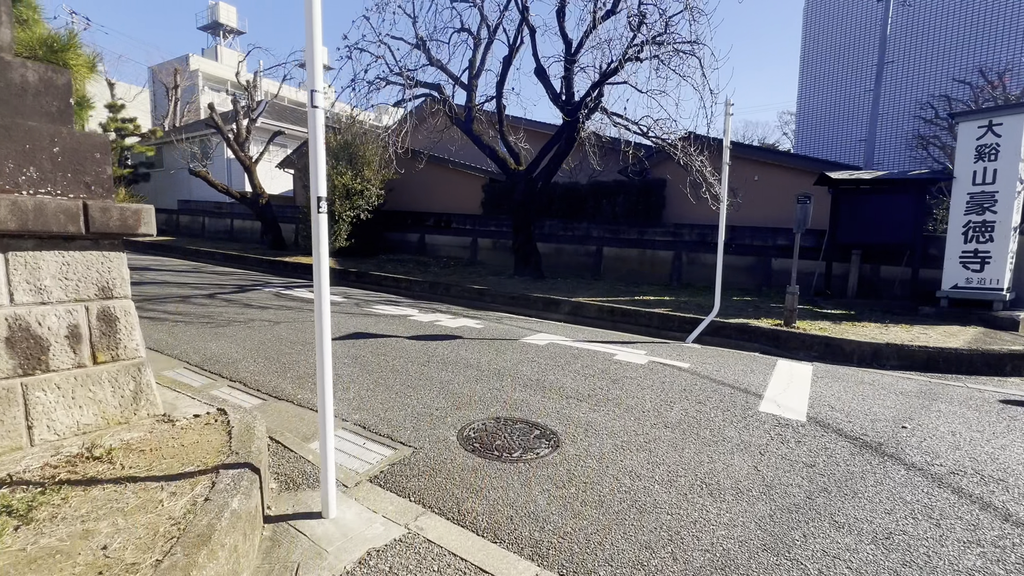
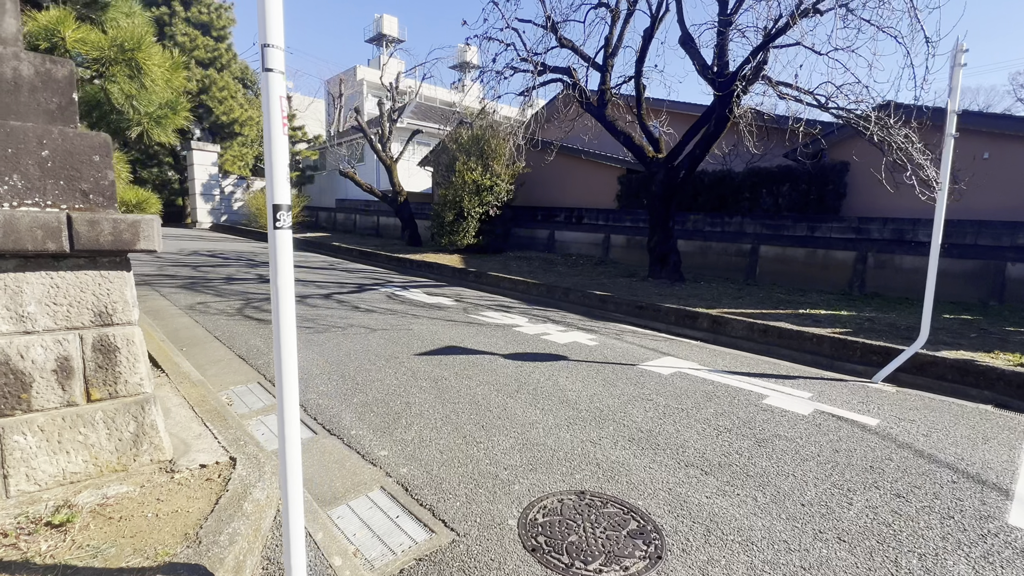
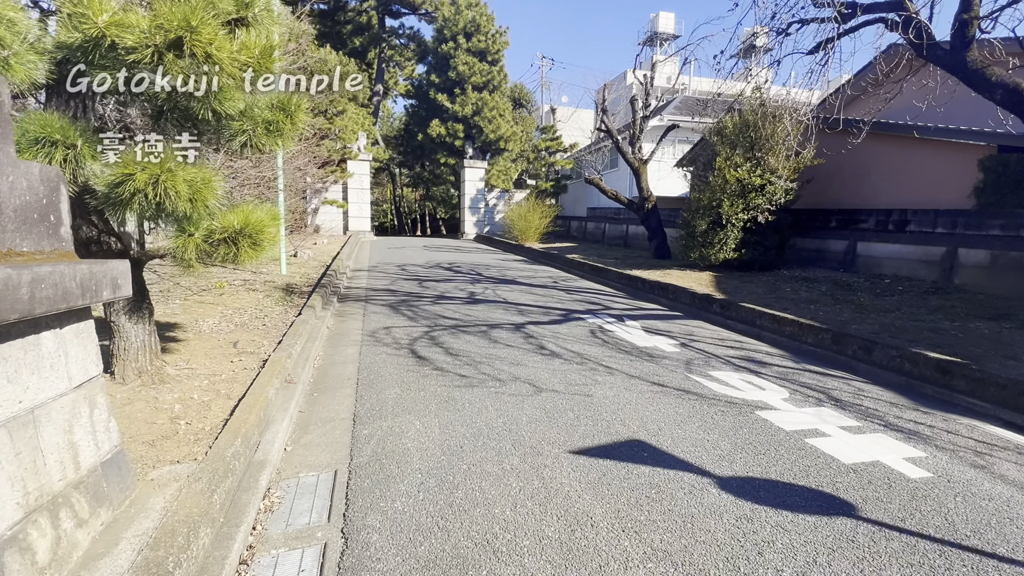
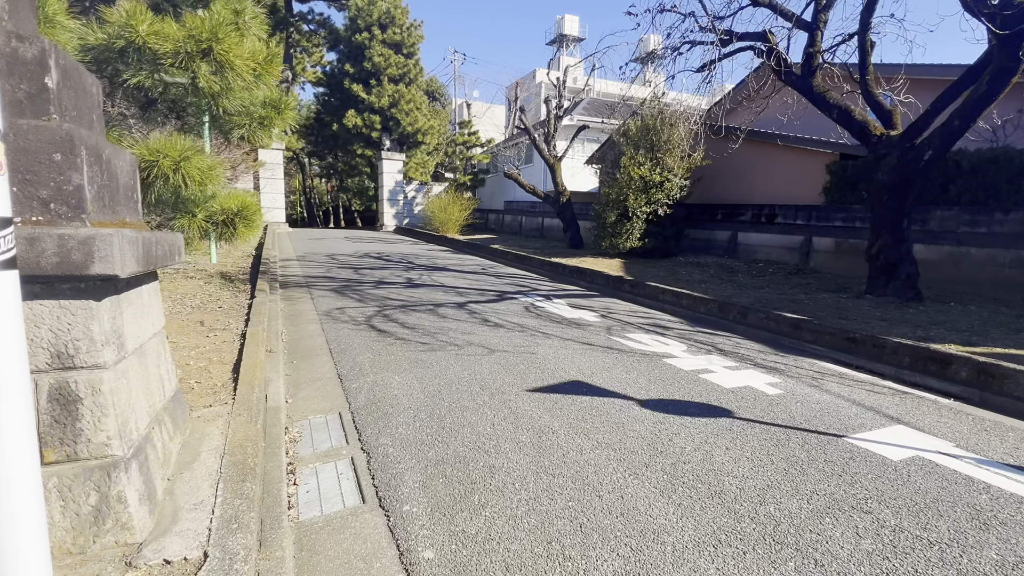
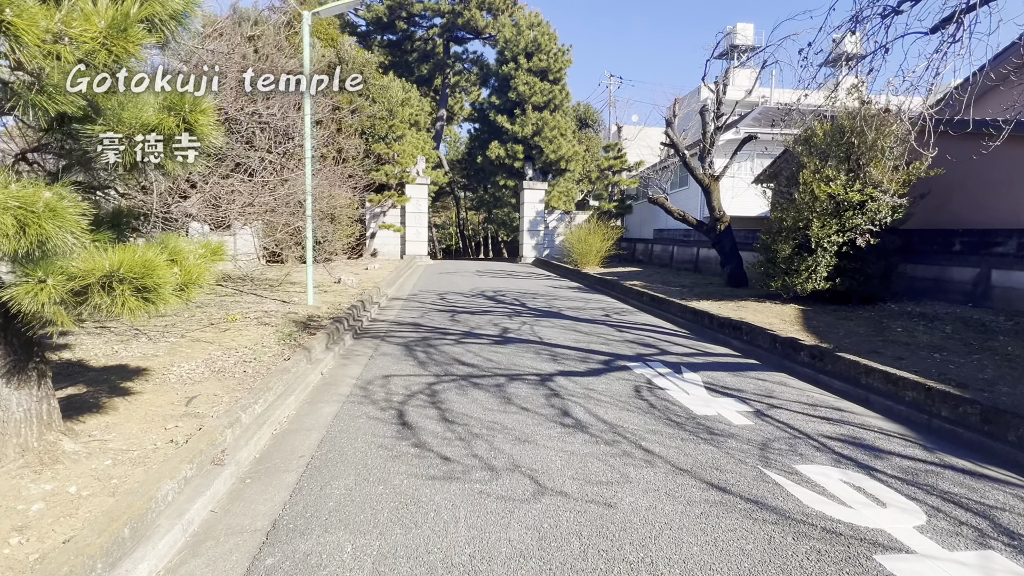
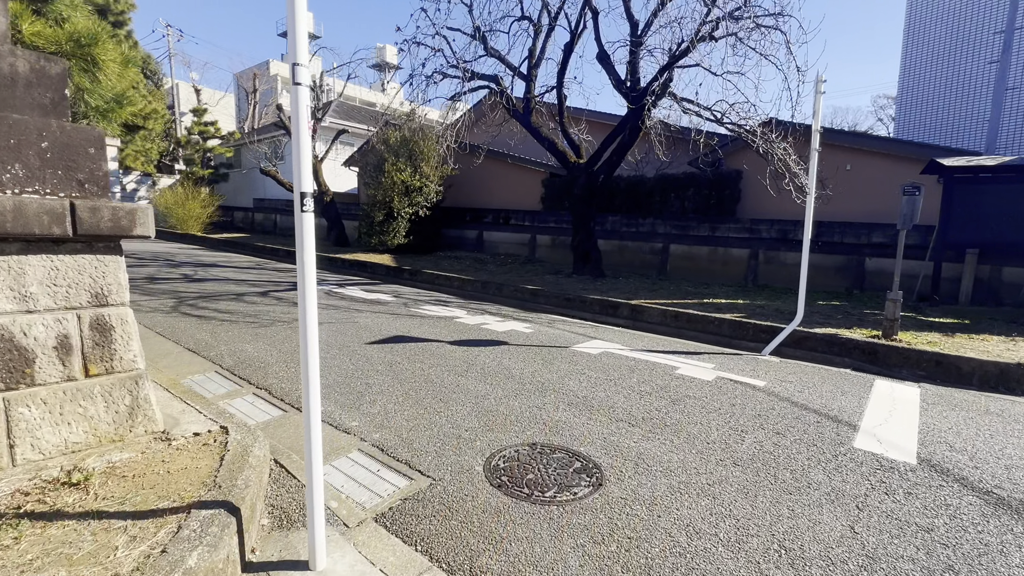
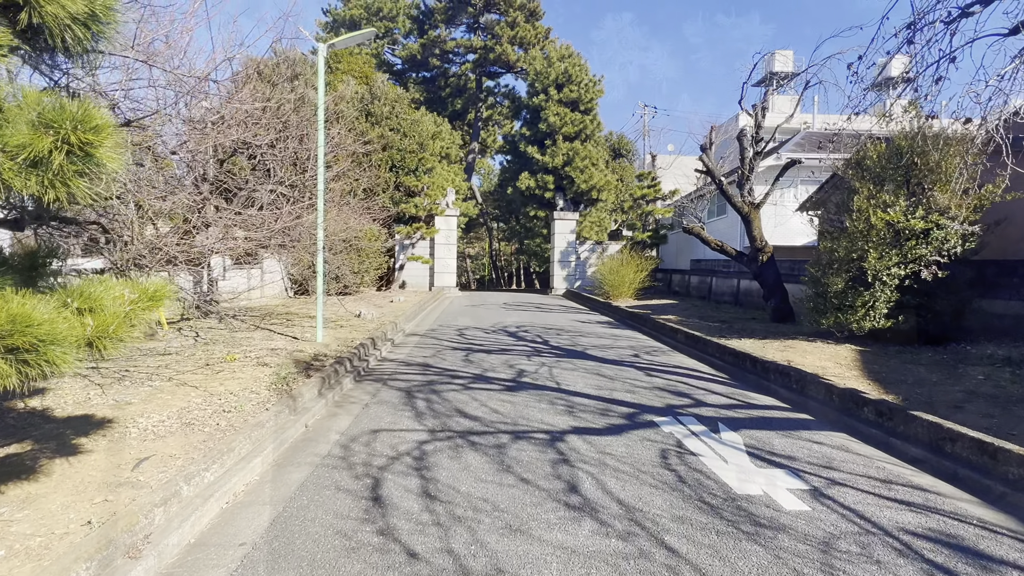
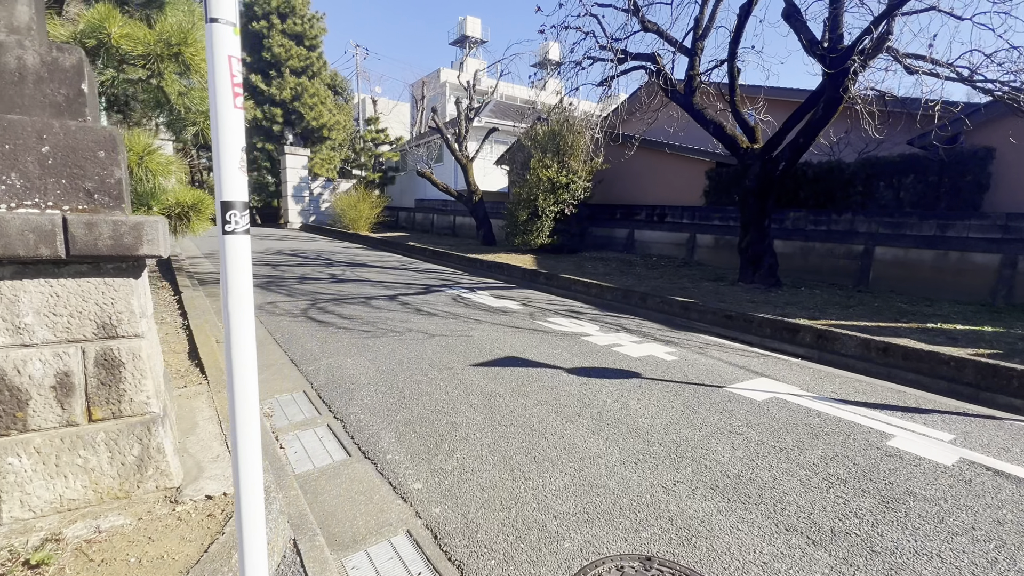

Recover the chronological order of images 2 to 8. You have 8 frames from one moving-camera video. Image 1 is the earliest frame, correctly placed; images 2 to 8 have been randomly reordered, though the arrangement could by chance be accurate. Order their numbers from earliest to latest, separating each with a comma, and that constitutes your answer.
6, 2, 8, 4, 3, 5, 7
